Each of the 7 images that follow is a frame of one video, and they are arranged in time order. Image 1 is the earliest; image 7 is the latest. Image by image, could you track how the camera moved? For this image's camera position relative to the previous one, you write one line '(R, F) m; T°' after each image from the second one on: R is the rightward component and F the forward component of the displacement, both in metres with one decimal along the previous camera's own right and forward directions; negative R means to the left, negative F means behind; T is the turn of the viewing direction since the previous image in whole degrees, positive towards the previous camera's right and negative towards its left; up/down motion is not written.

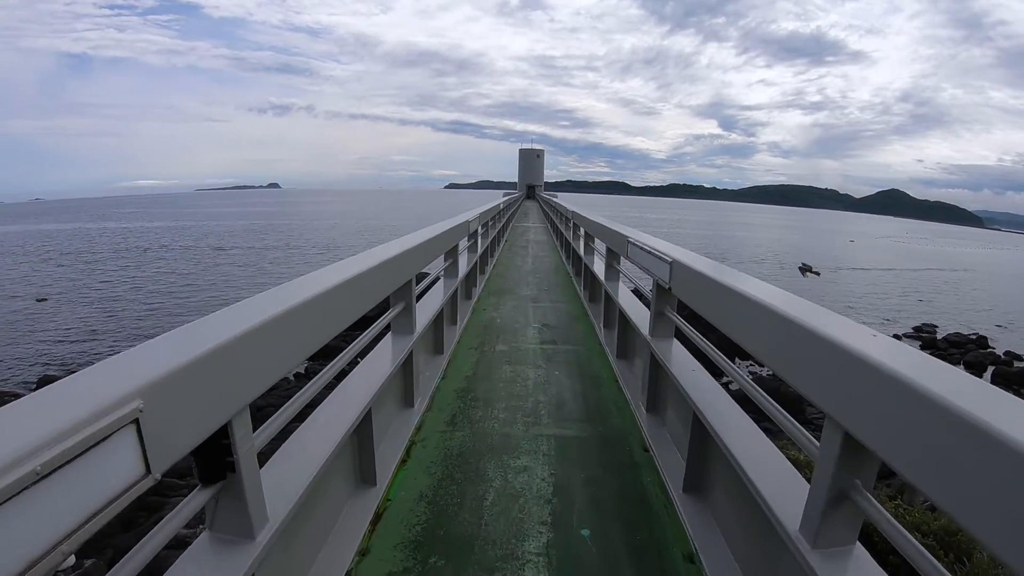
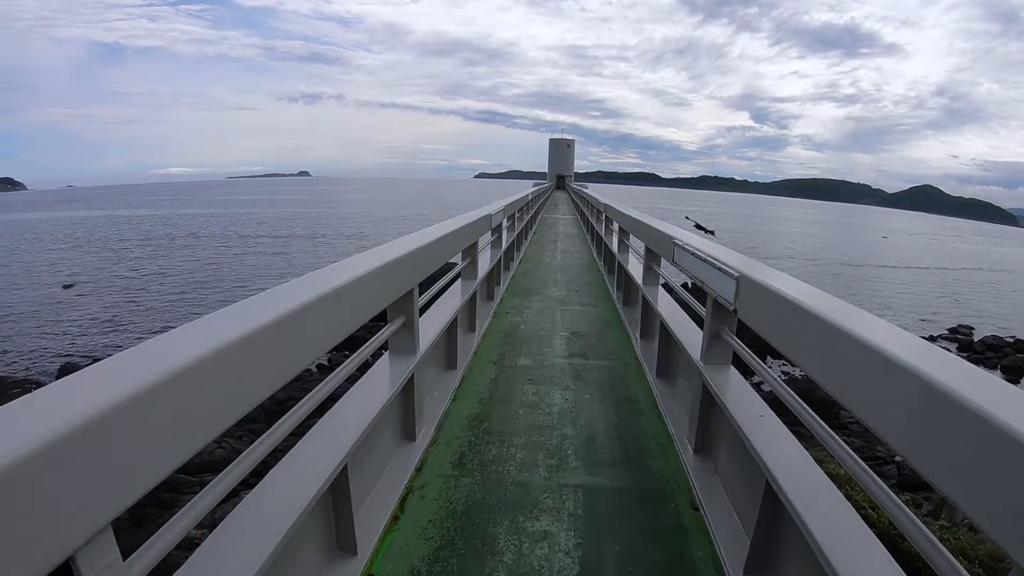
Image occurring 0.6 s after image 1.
(0.0, +0.6) m; -3°
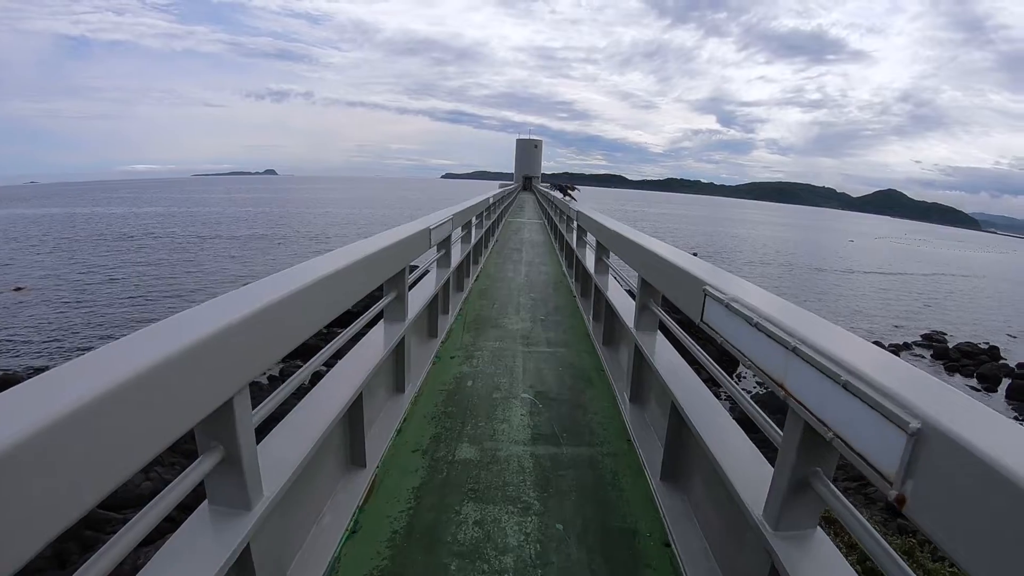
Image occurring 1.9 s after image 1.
(+0.2, +1.2) m; +3°
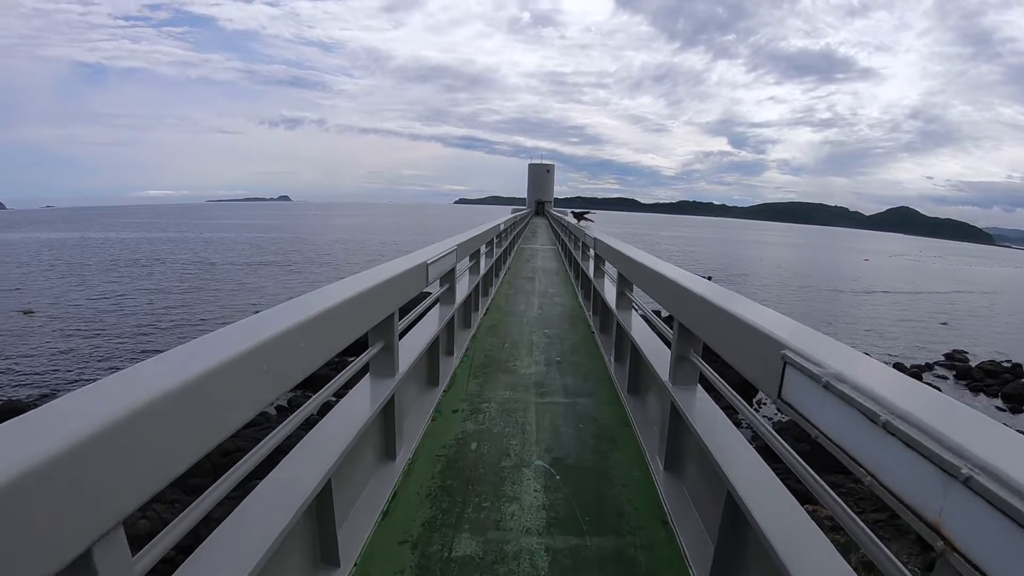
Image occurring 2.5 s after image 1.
(0.0, +0.5) m; -1°
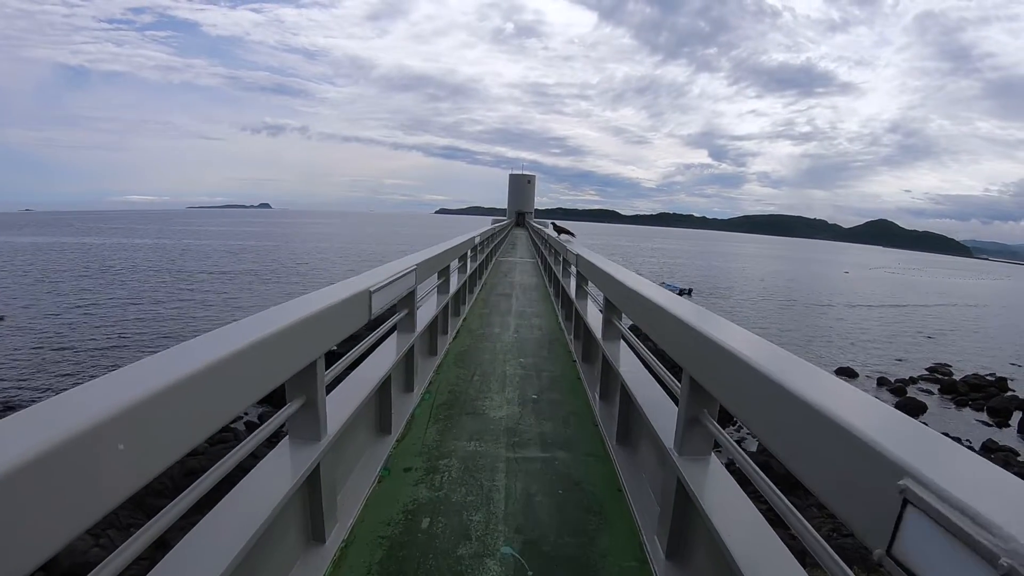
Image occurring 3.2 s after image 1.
(+0.1, +0.6) m; +2°
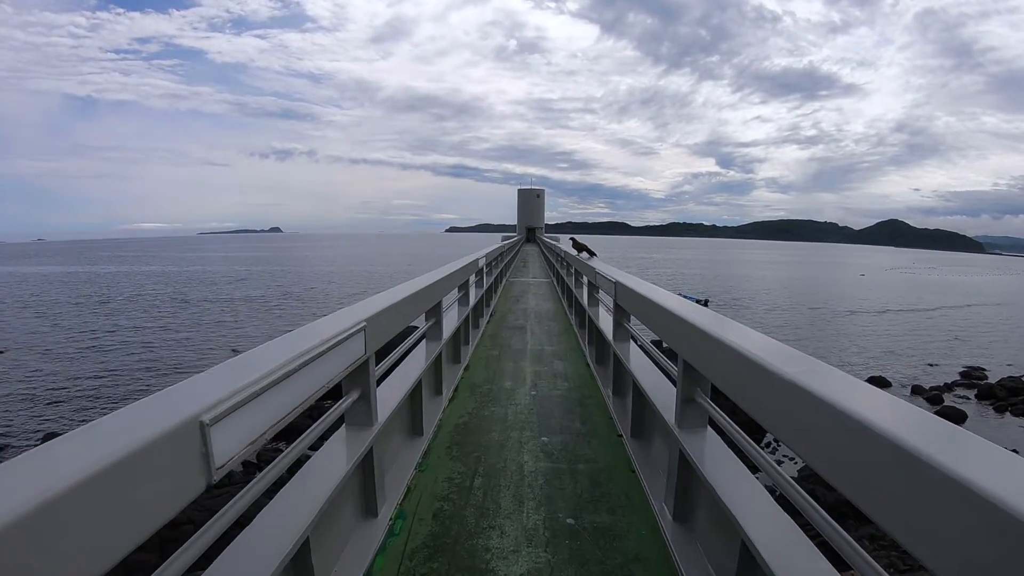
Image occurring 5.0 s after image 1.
(0.0, +1.3) m; -1°
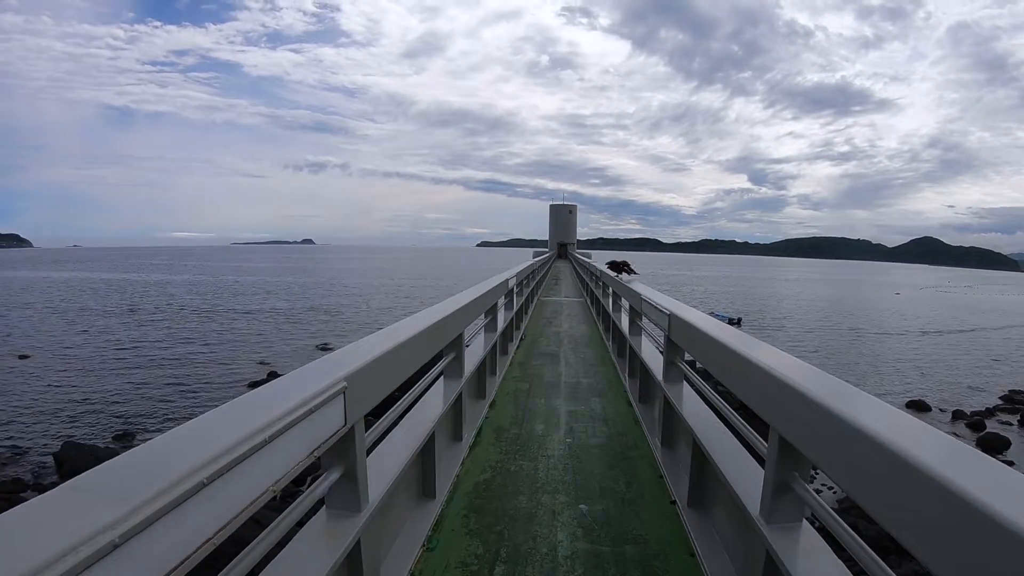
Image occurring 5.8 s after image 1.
(0.0, +0.5) m; -3°
